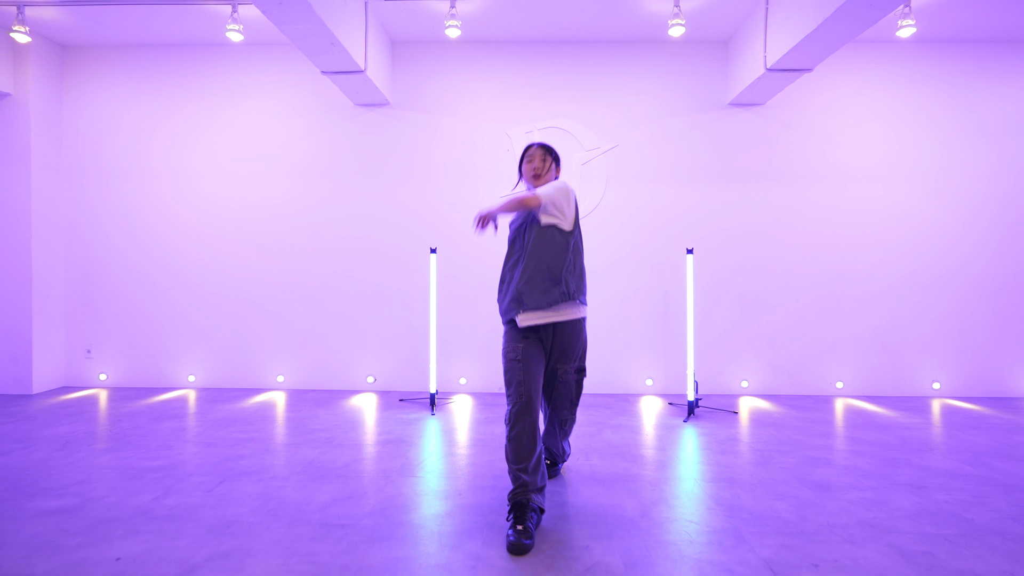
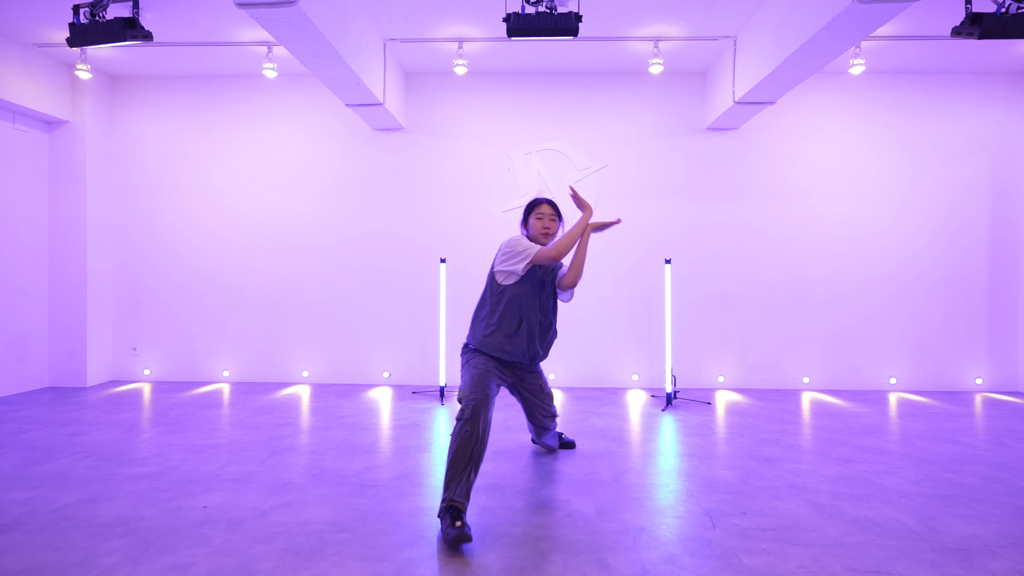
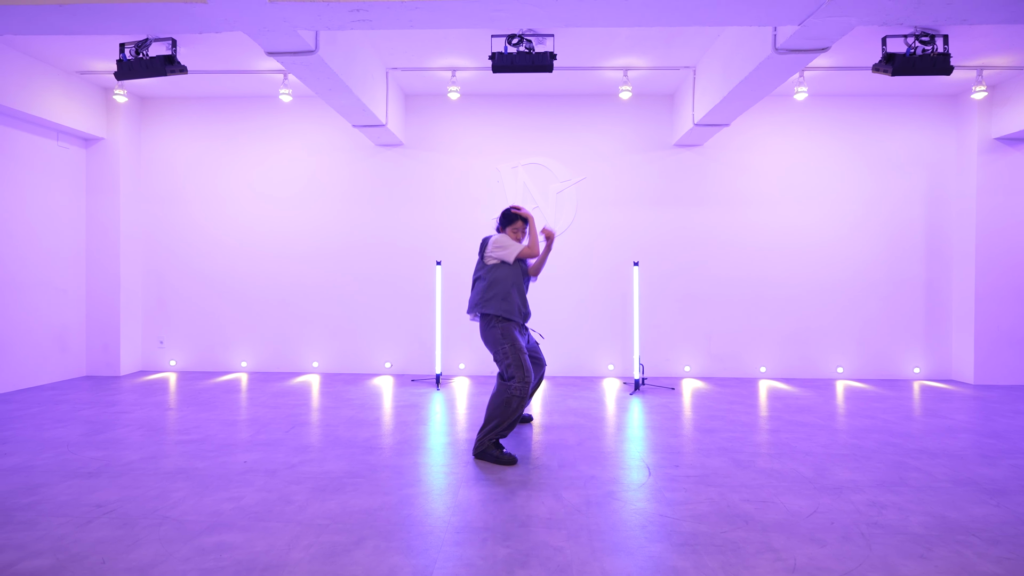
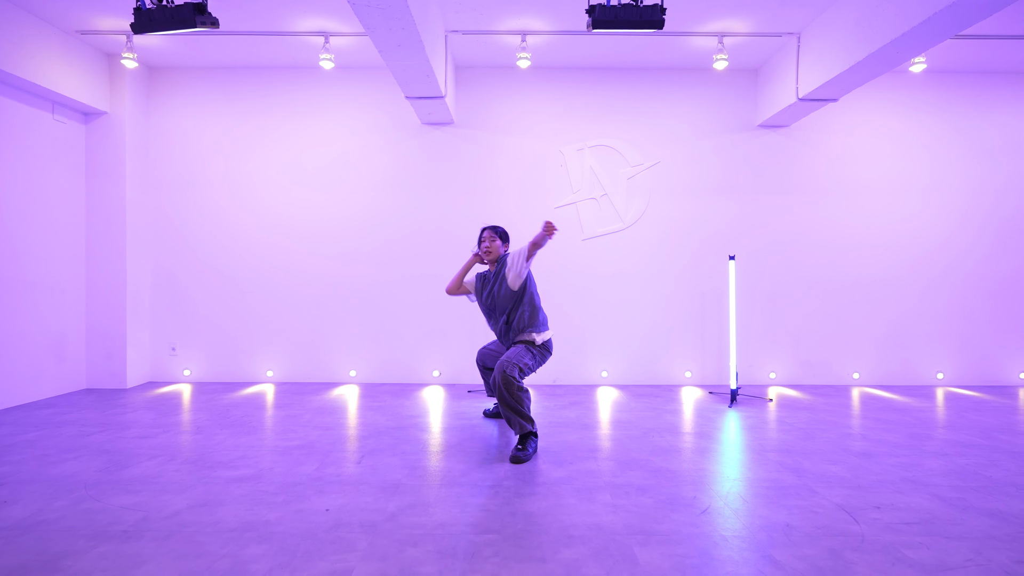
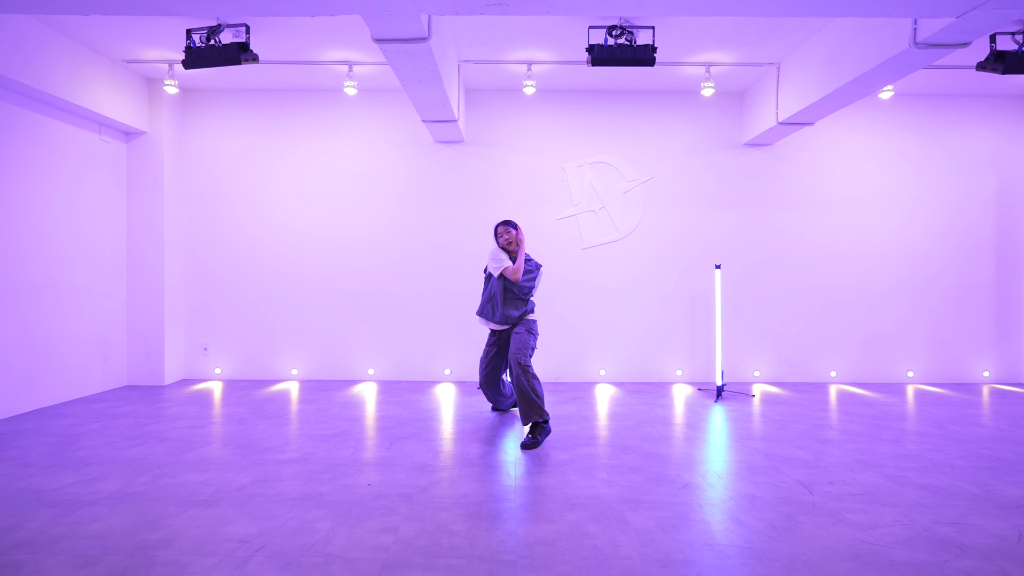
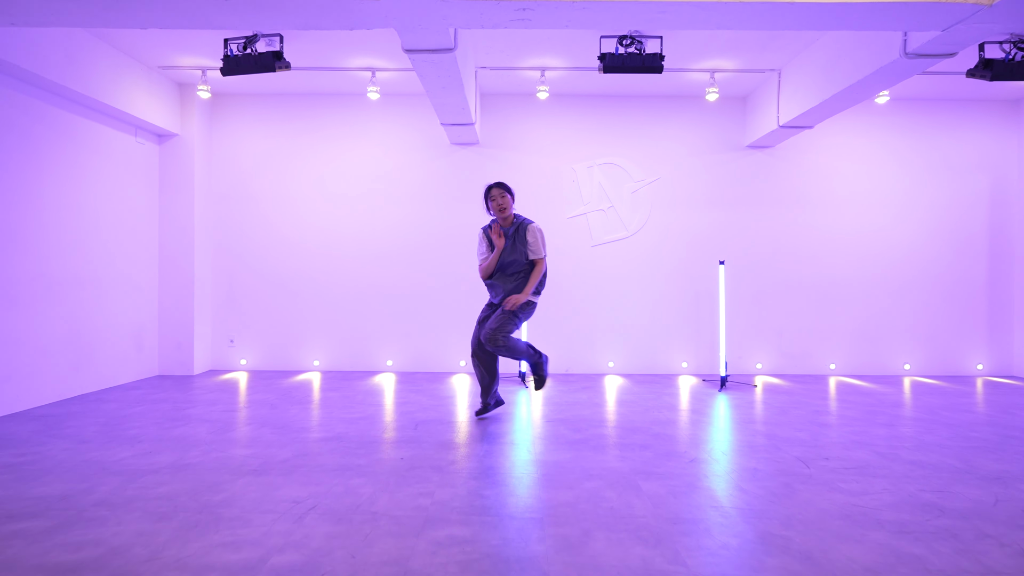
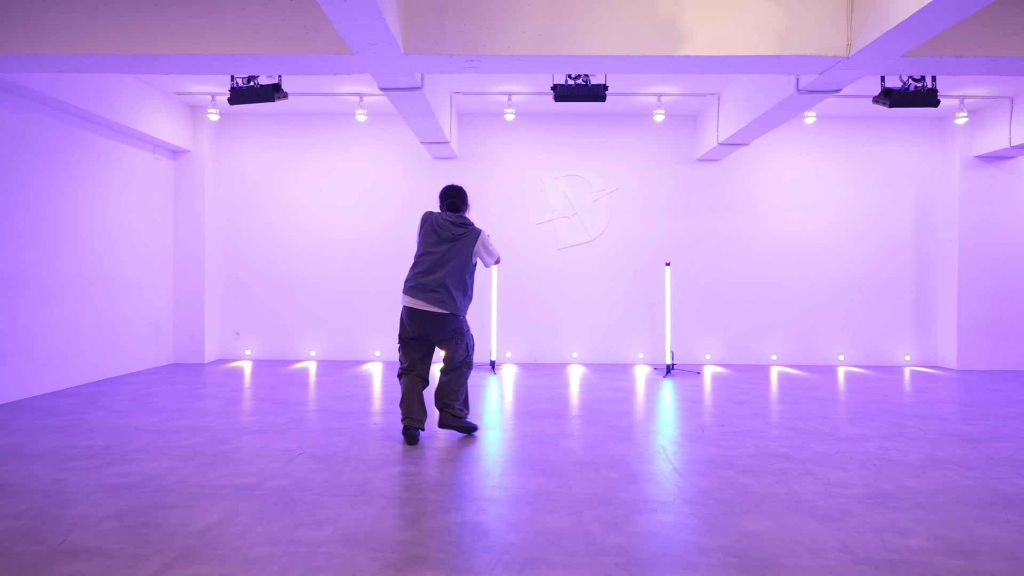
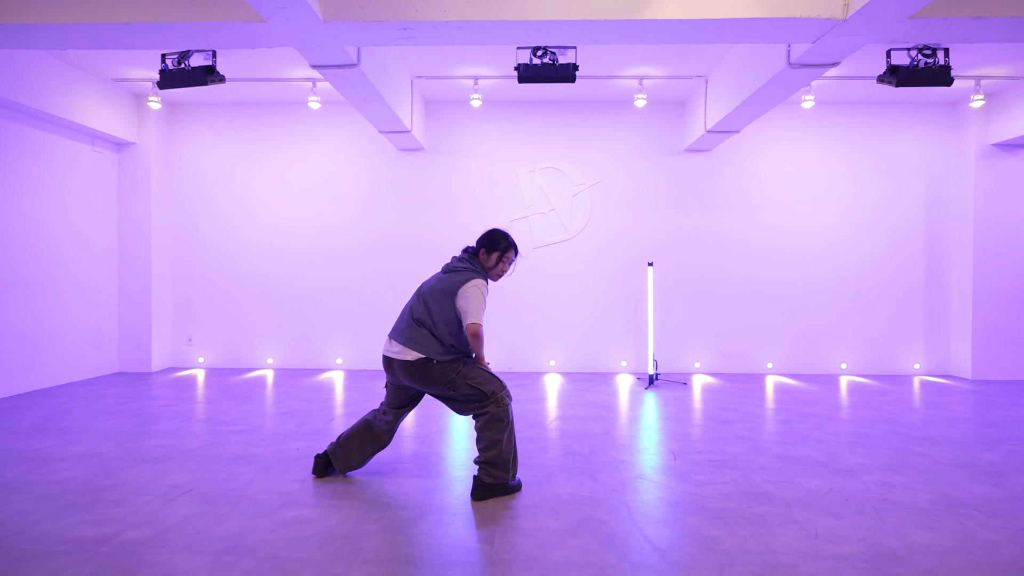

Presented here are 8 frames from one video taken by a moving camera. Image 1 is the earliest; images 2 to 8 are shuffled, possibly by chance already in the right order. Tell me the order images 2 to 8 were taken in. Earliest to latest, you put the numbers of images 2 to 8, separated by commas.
3, 2, 8, 7, 6, 4, 5
